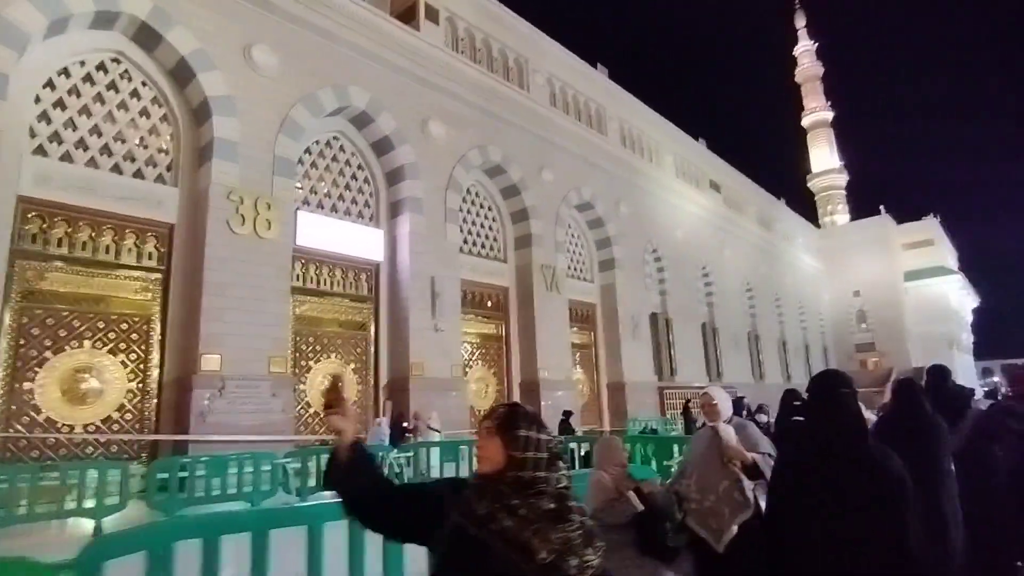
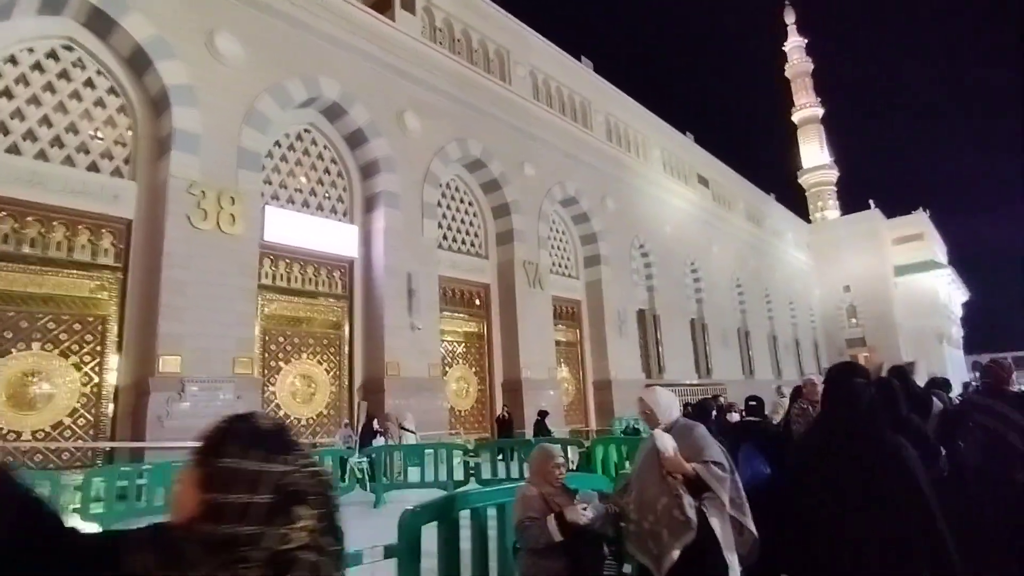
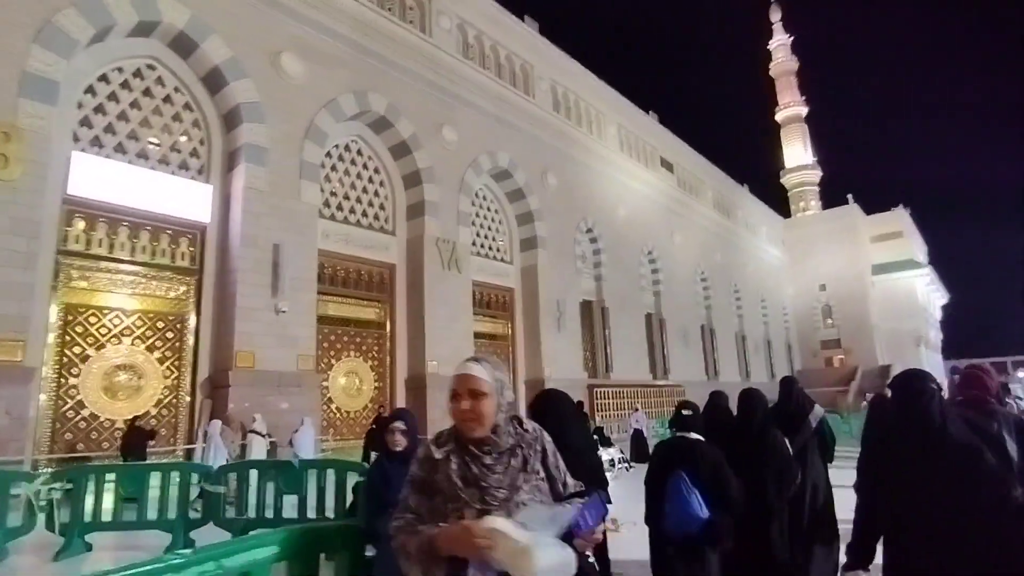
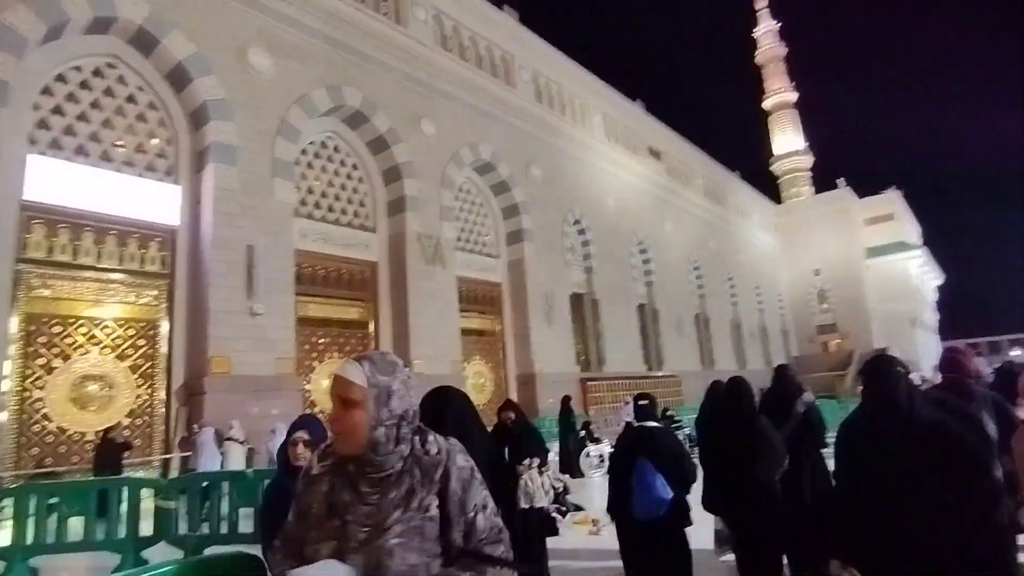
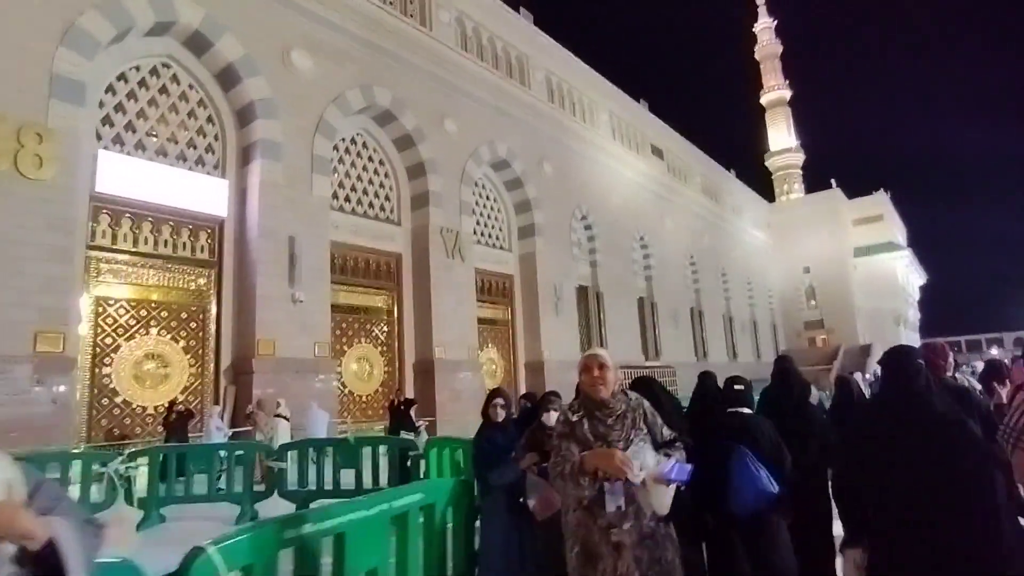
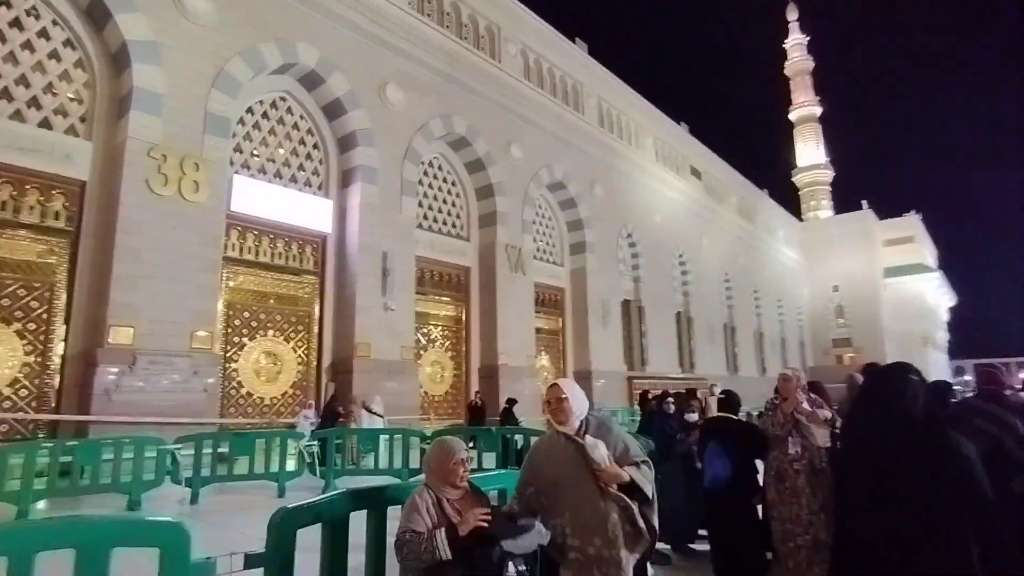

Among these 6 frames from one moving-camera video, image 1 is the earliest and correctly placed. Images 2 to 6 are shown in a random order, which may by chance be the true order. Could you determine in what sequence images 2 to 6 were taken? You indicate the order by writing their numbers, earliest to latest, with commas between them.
2, 6, 5, 3, 4
